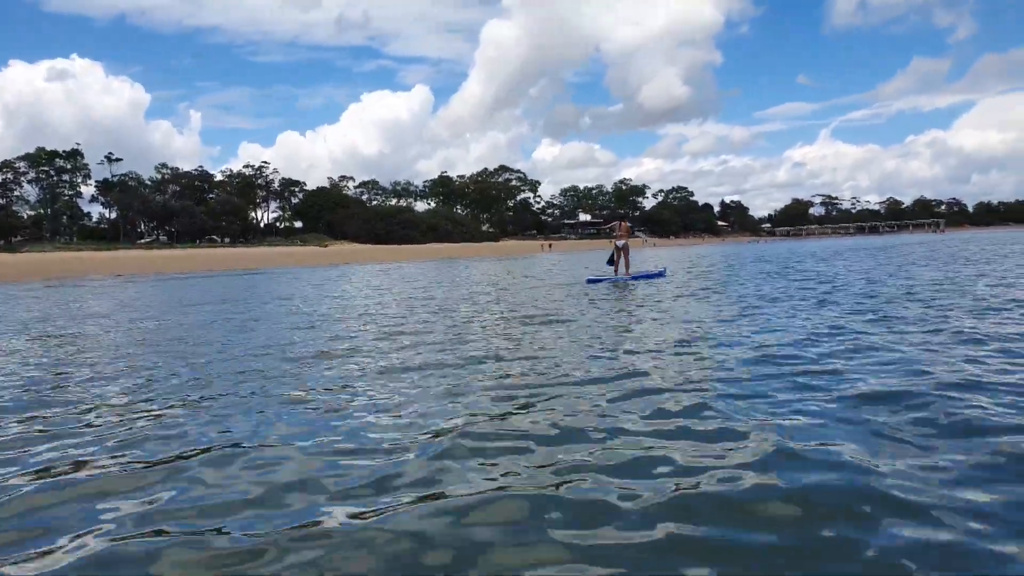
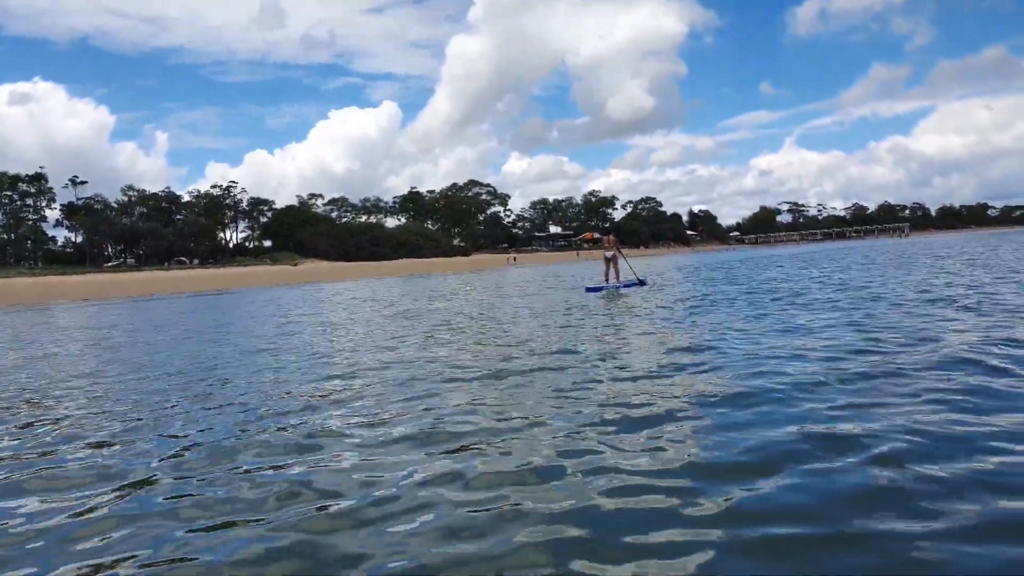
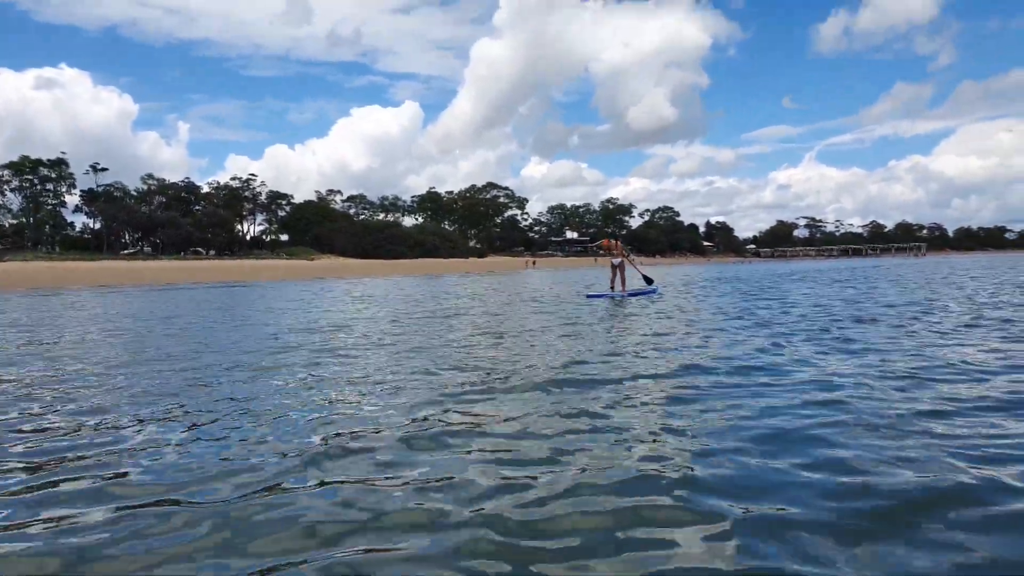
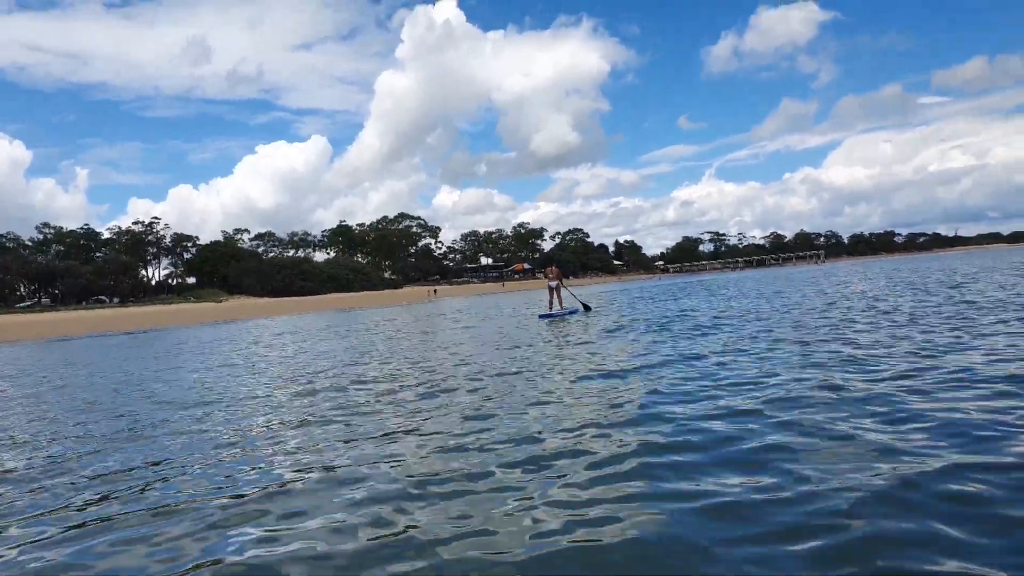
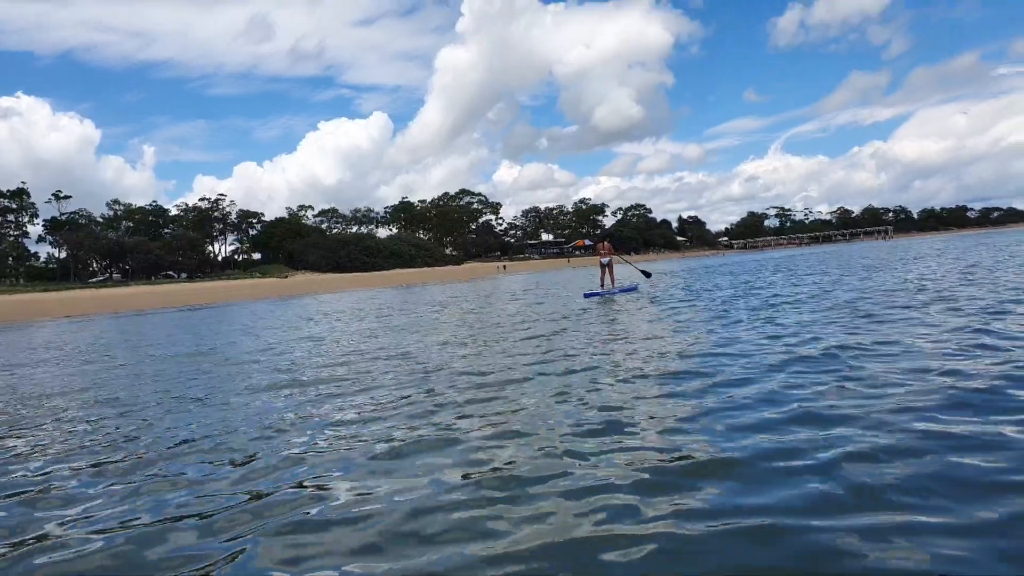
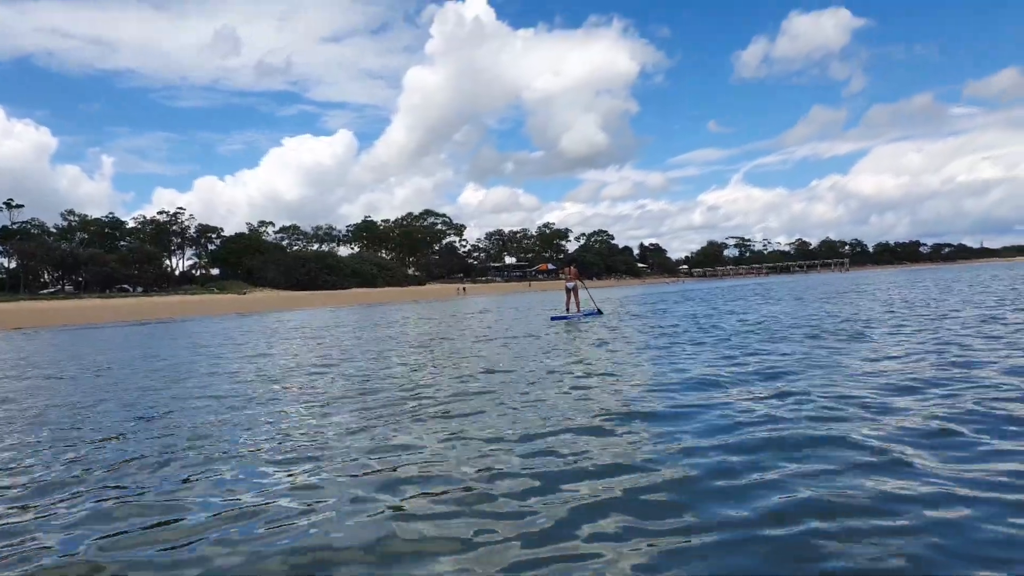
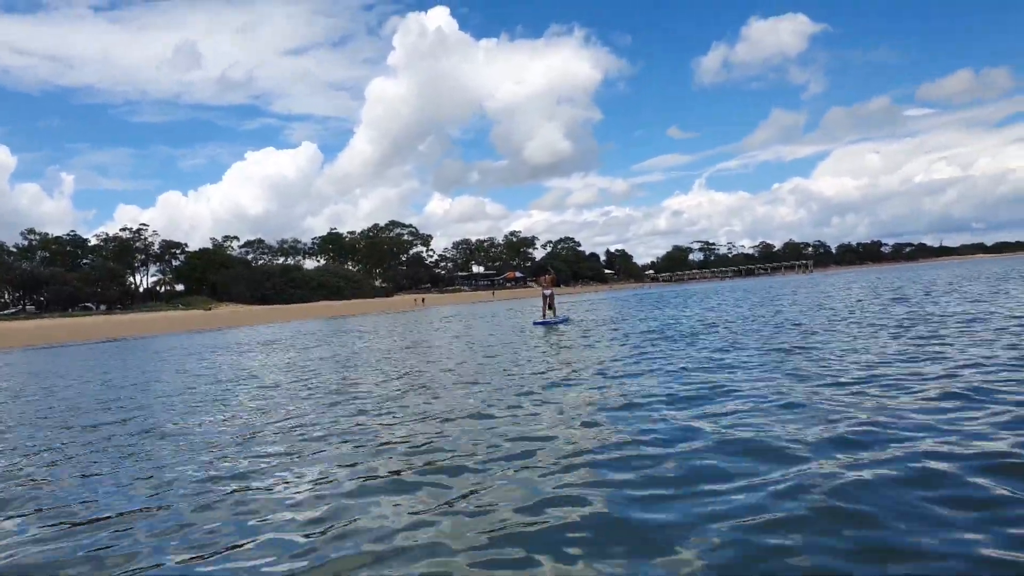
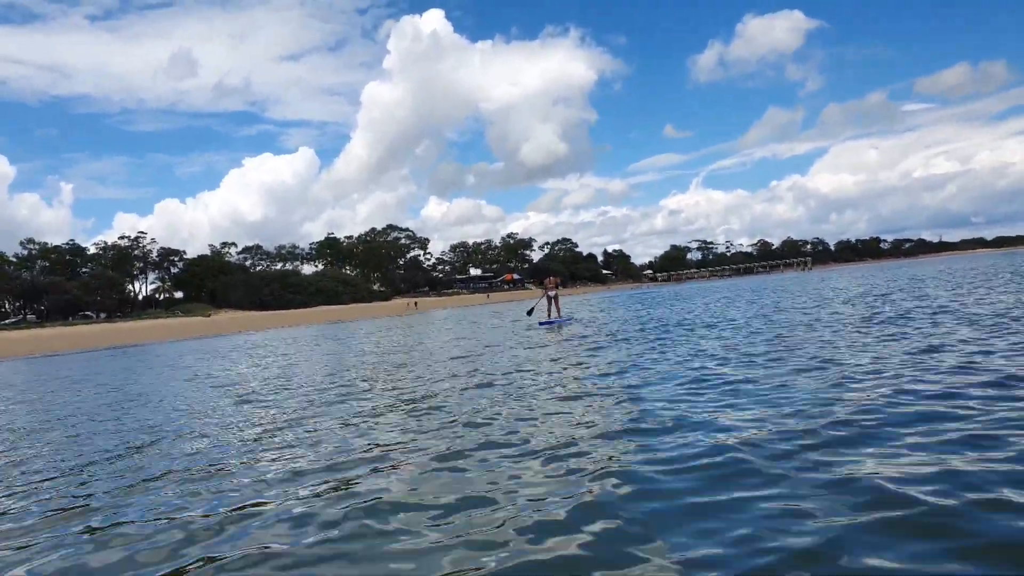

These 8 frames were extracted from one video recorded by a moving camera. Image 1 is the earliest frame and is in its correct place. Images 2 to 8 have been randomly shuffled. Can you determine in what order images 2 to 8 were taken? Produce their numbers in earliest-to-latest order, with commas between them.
3, 2, 5, 6, 4, 7, 8
